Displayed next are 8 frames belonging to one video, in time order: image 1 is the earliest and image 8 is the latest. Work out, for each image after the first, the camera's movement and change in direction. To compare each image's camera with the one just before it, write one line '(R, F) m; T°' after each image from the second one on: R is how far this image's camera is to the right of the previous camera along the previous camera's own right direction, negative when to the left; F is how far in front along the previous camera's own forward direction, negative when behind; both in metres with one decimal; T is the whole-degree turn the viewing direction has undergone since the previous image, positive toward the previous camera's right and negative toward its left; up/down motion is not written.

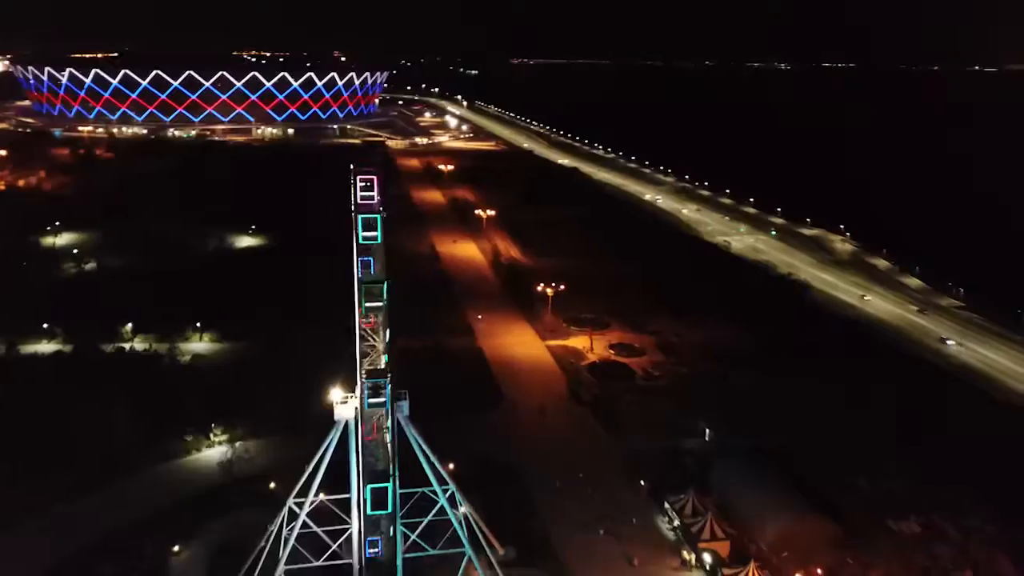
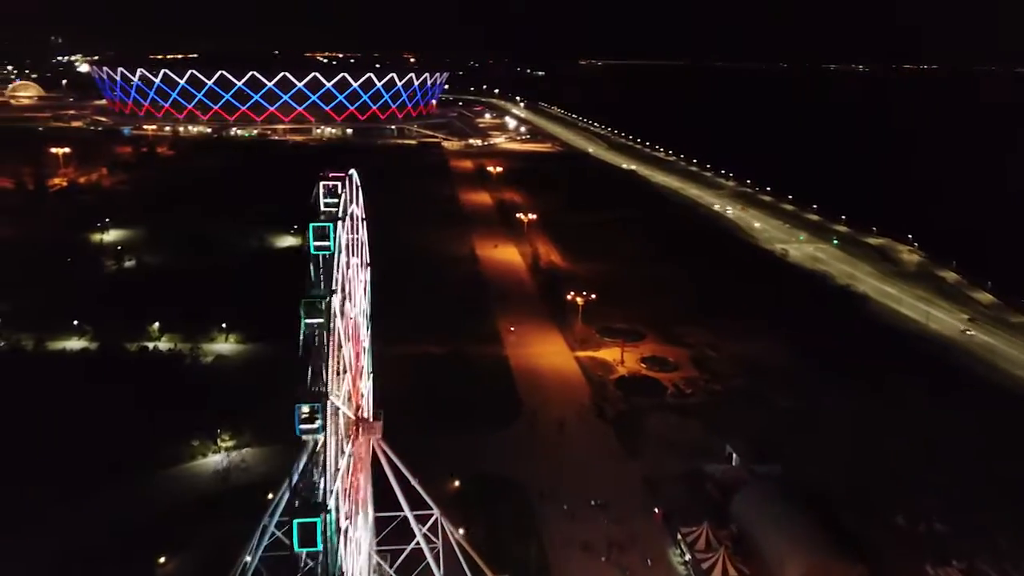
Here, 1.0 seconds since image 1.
(+0.7, +0.6) m; -5°
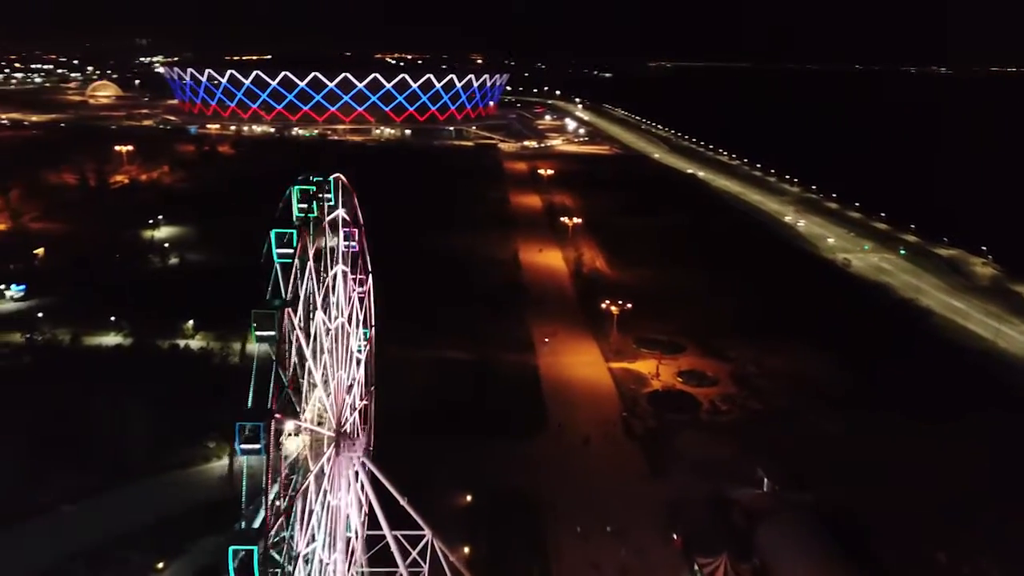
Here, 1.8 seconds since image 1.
(+0.6, +0.5) m; -5°
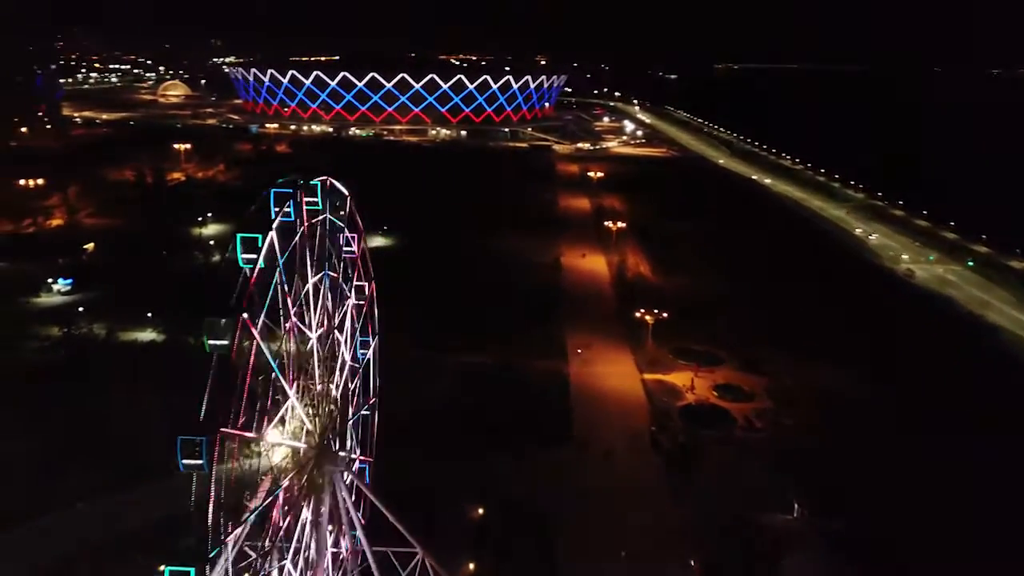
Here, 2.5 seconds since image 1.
(+0.5, +0.4) m; -4°
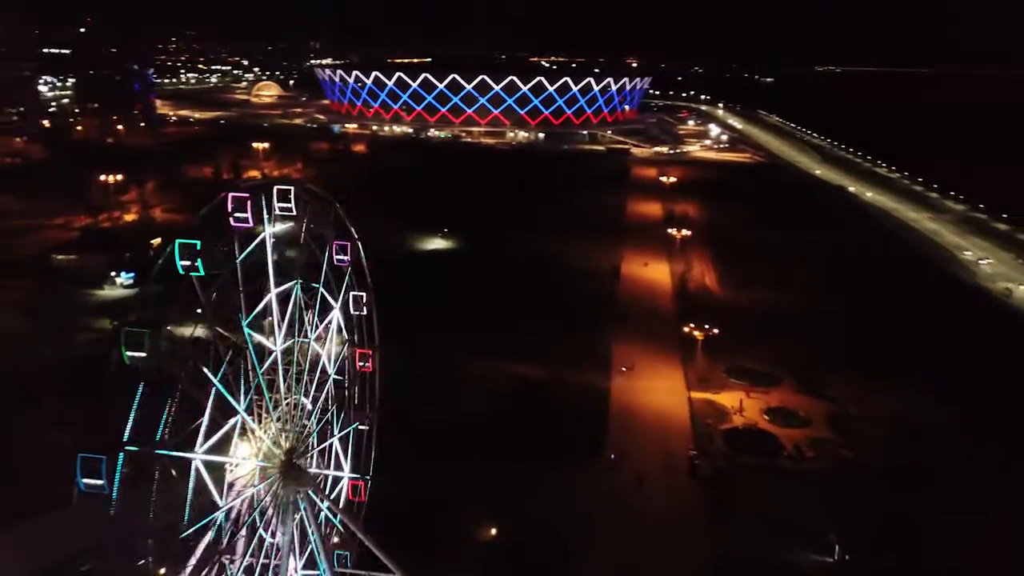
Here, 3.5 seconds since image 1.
(+0.8, +0.5) m; -6°
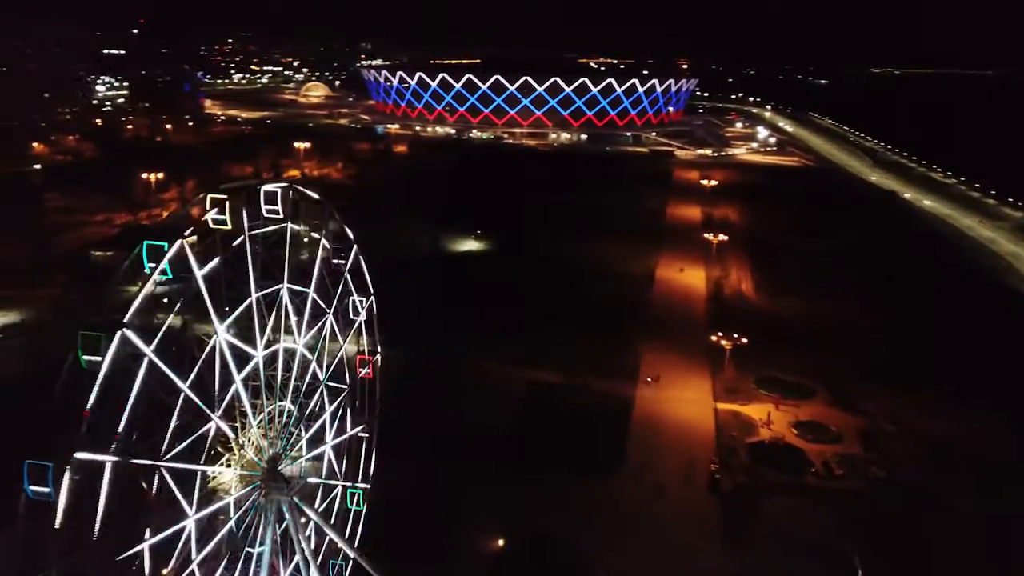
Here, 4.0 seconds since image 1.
(+0.4, +0.3) m; -3°
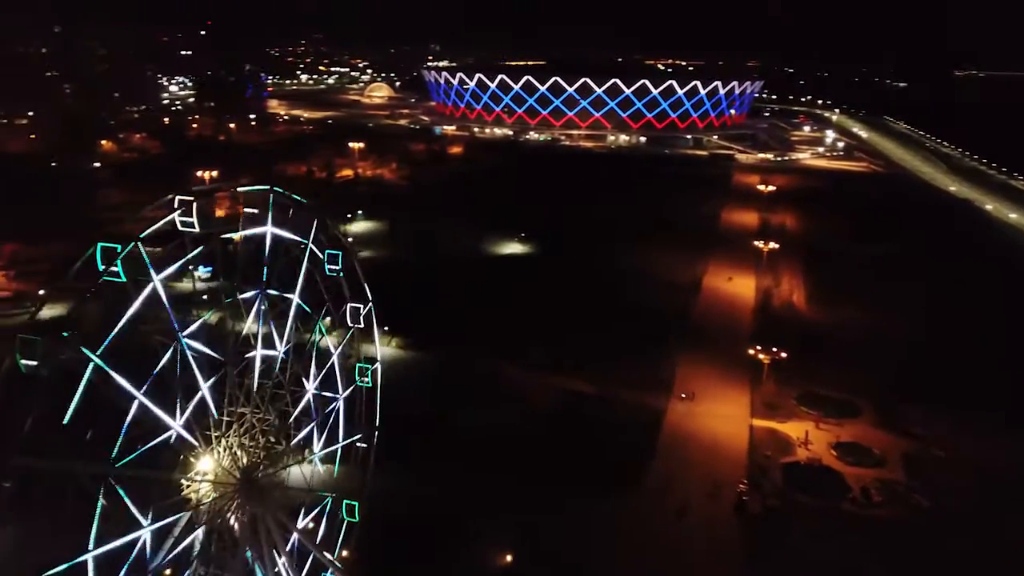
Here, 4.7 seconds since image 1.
(+0.6, +0.3) m; -4°
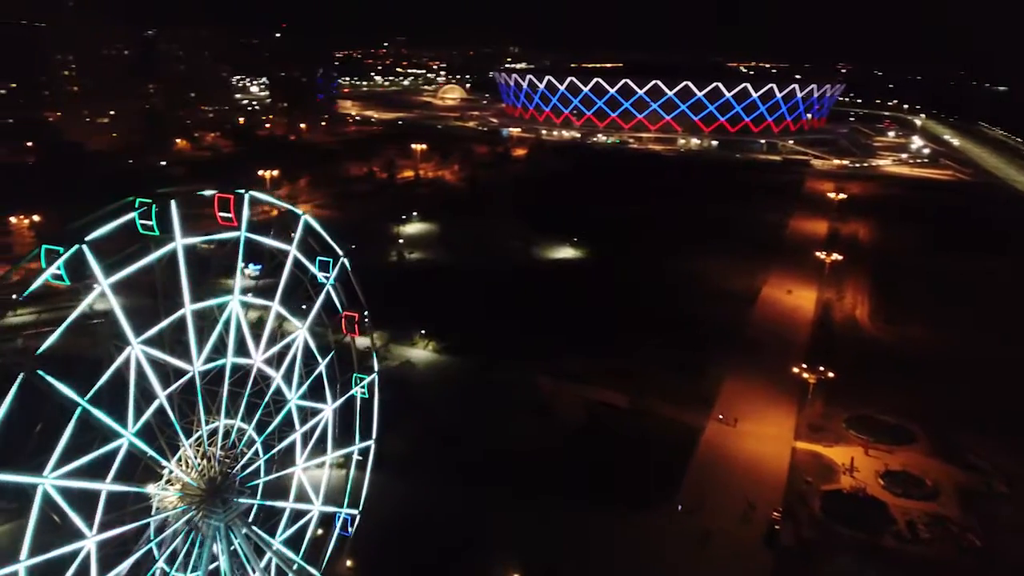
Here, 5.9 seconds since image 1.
(+0.7, +0.4) m; -5°
